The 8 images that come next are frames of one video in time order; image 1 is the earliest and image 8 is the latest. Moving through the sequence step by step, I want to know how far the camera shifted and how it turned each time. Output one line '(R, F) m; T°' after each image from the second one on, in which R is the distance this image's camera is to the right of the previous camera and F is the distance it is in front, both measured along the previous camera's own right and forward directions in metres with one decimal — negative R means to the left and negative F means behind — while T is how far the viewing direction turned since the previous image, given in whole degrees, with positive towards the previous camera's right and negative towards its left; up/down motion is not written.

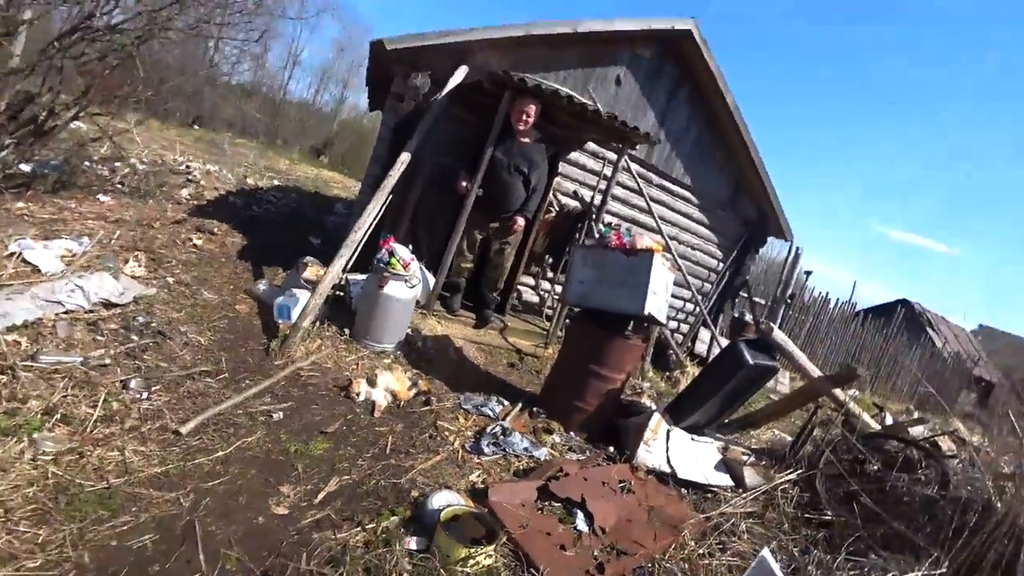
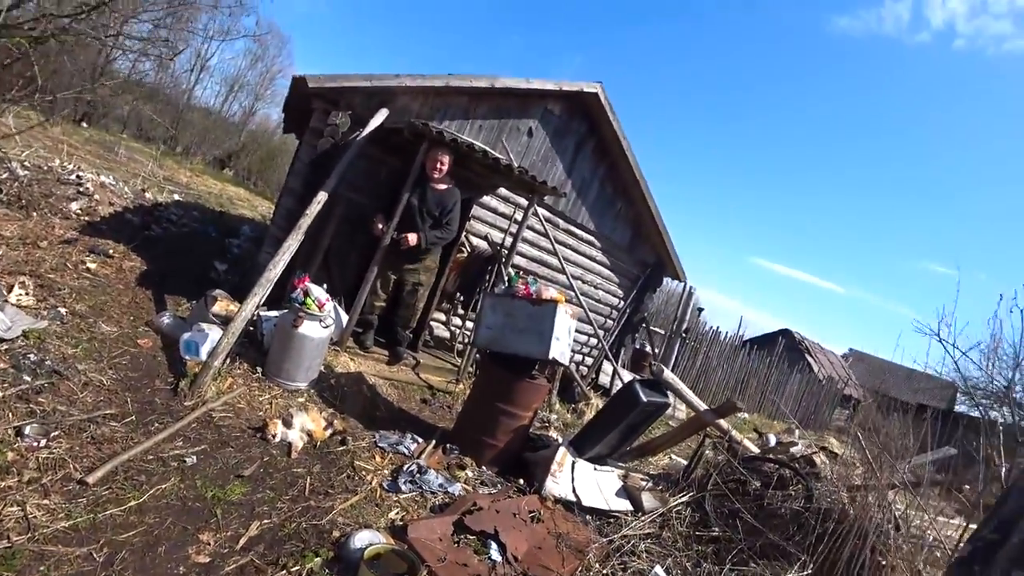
(-0.1, -0.2) m; +9°
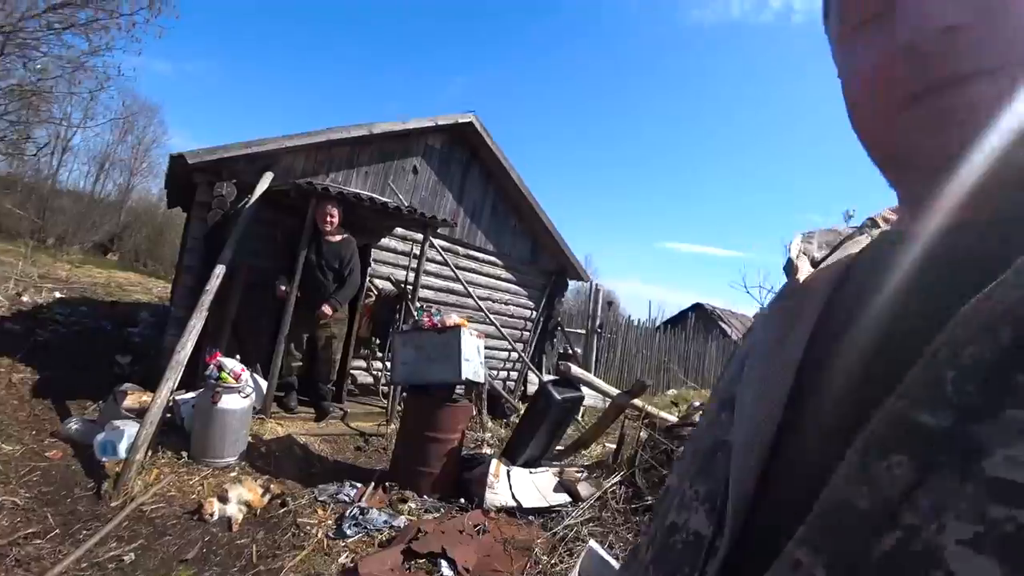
(+0.1, -0.3) m; +8°
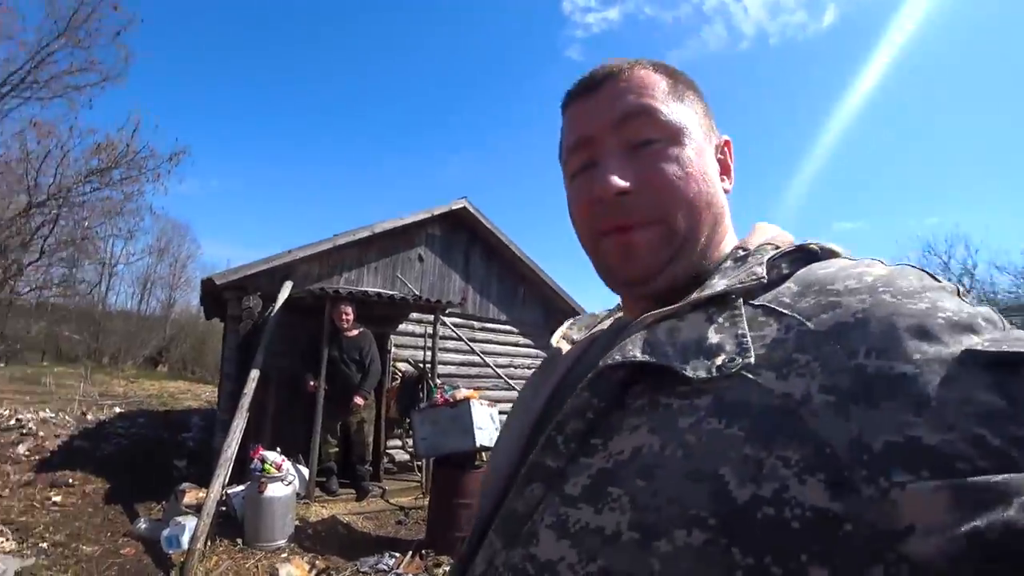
(+0.2, -0.5) m; -3°
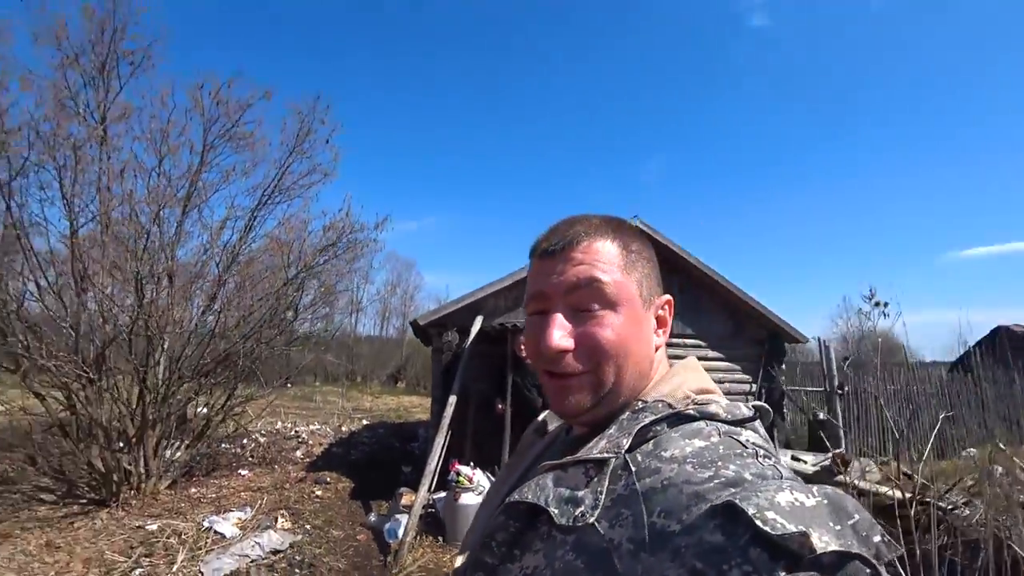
(+0.7, -0.6) m; -20°
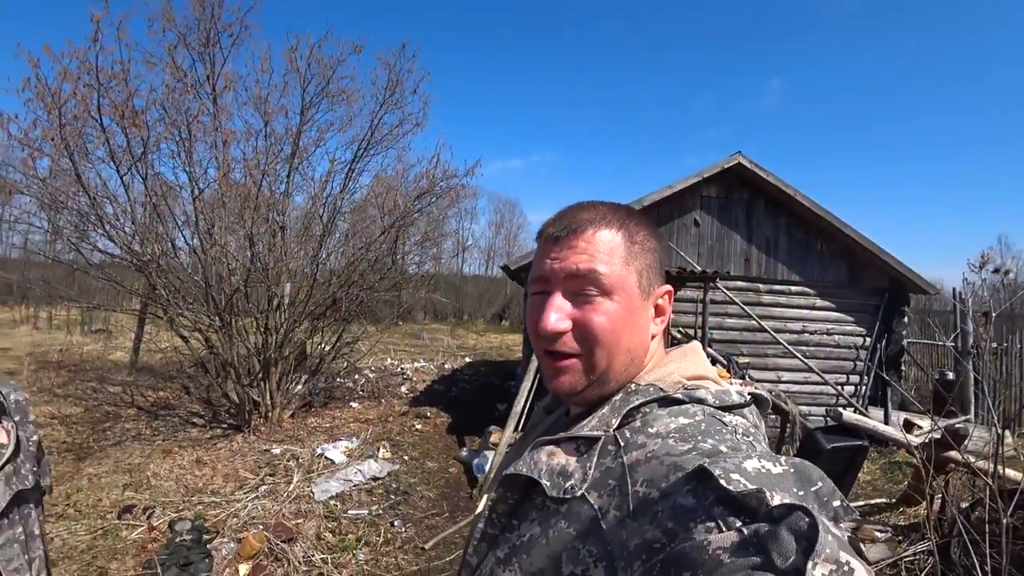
(+0.3, -0.1) m; -11°
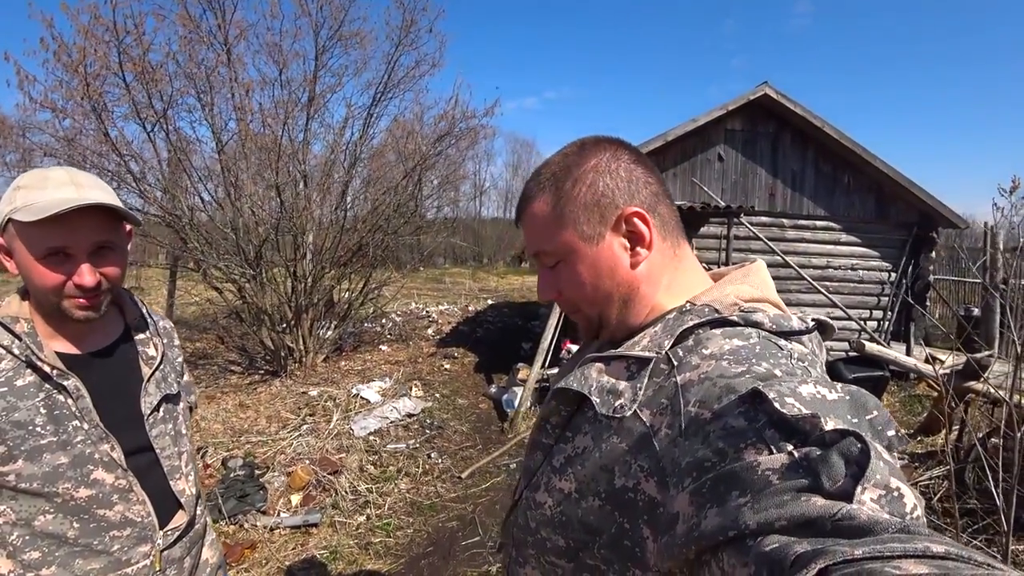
(-0.1, -0.1) m; -2°
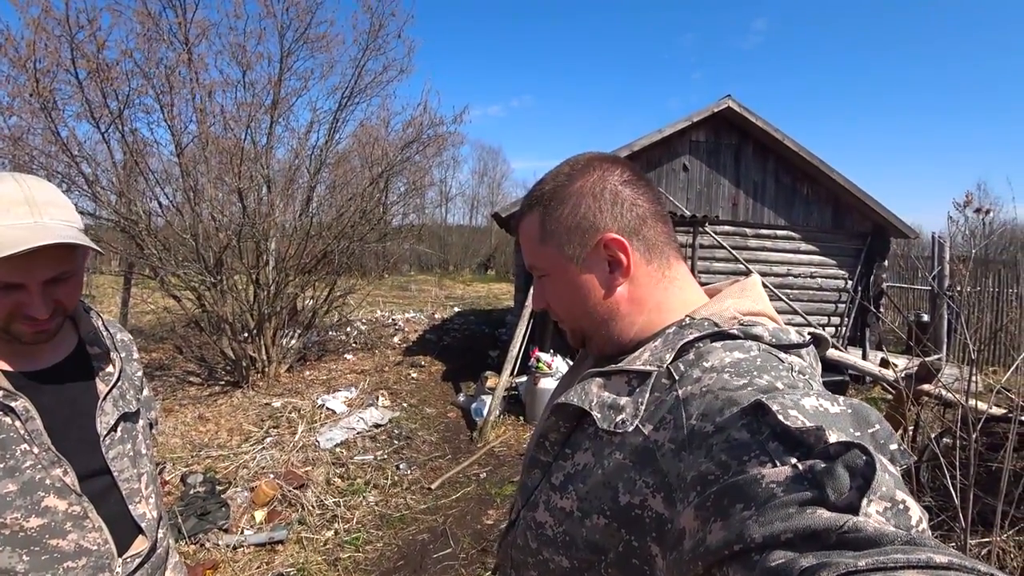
(-0.1, 0.0) m; +3°
